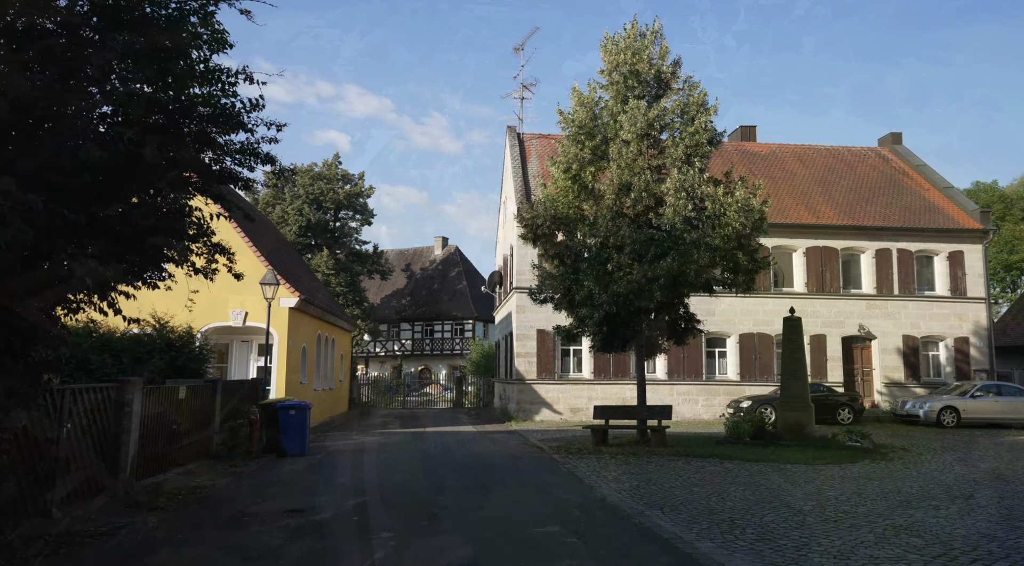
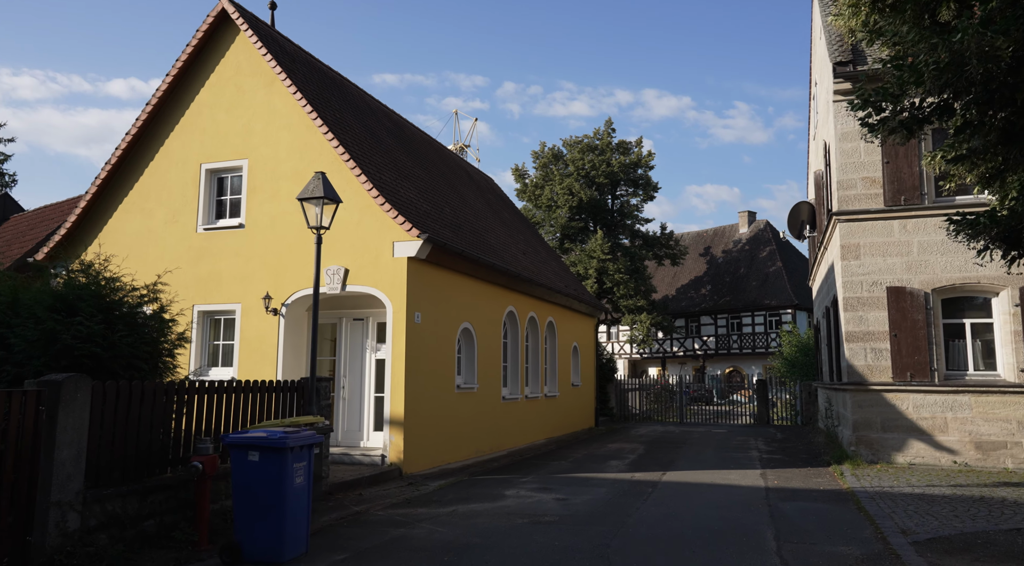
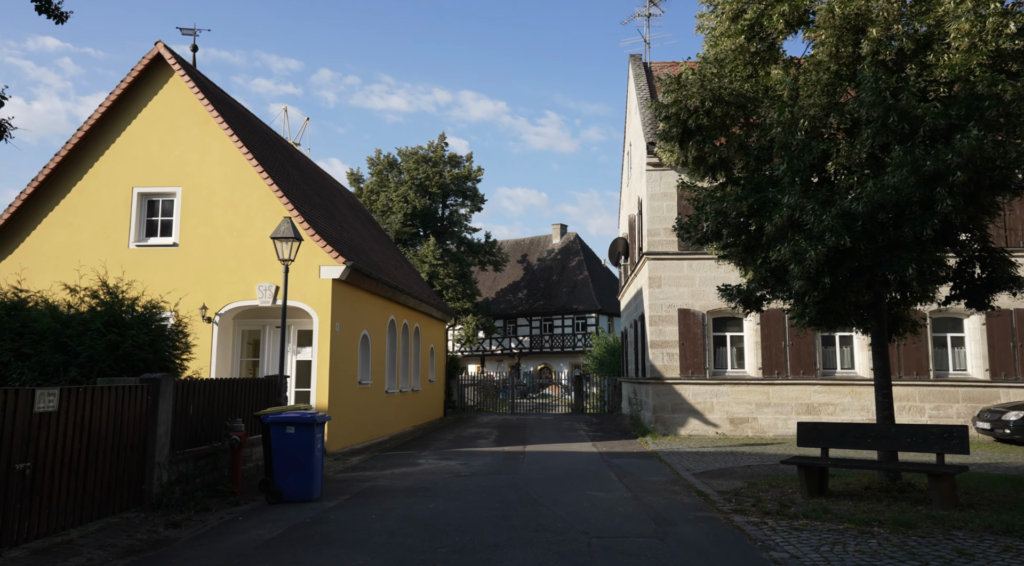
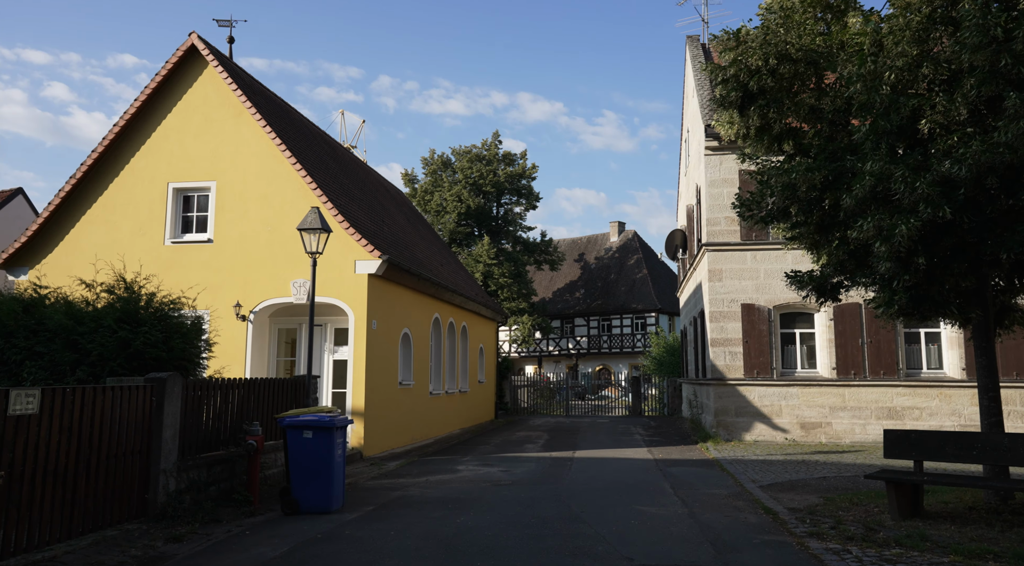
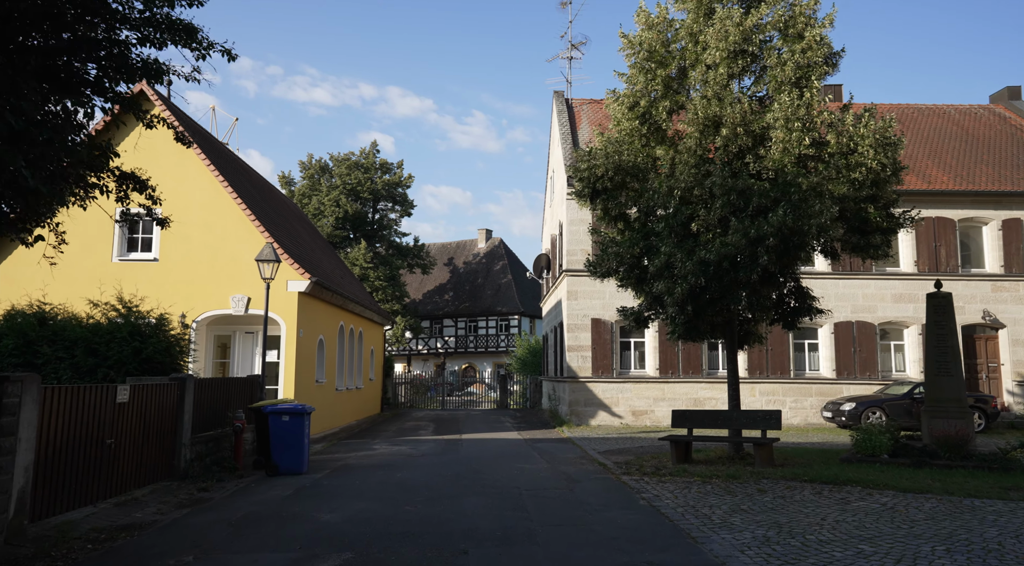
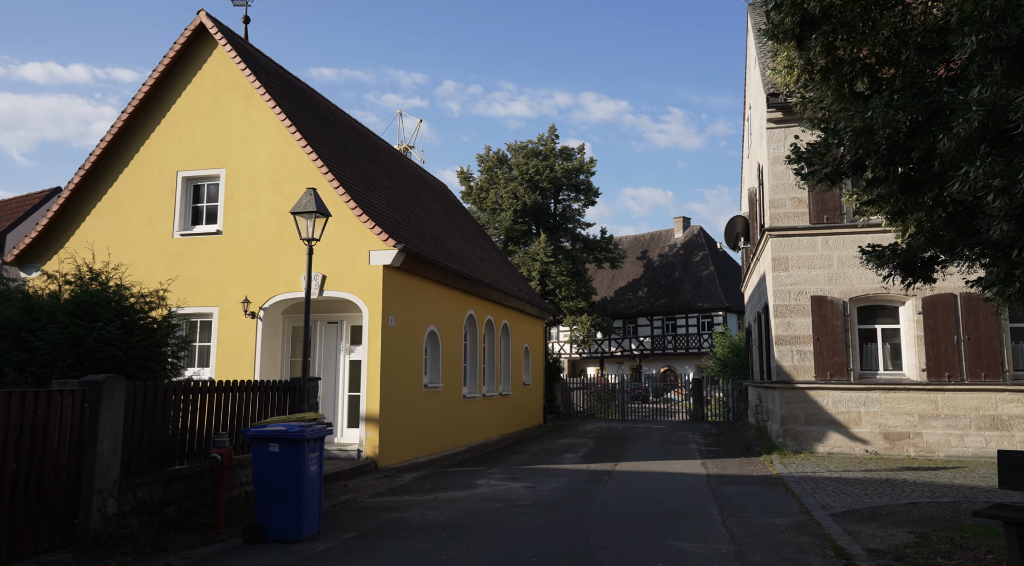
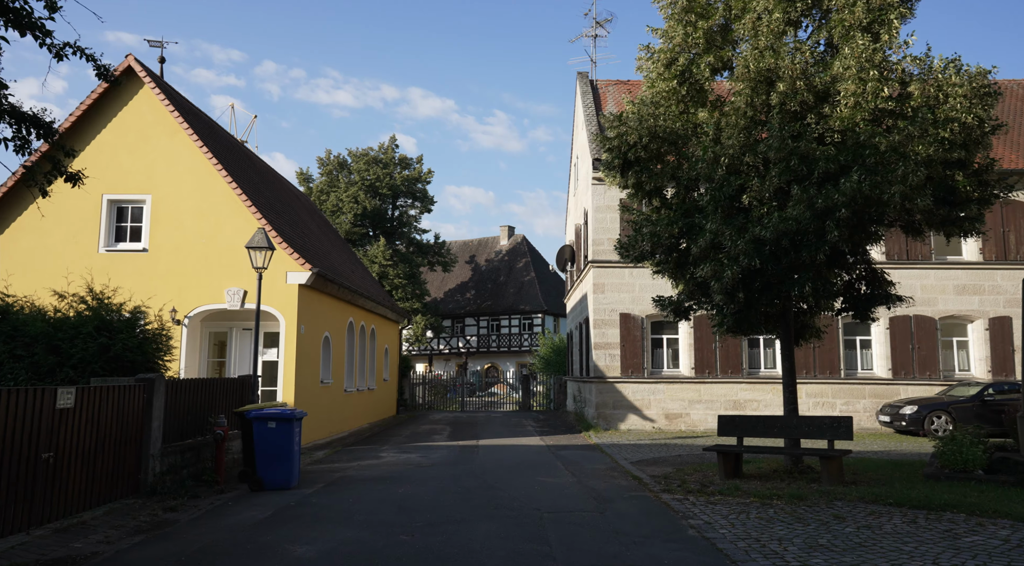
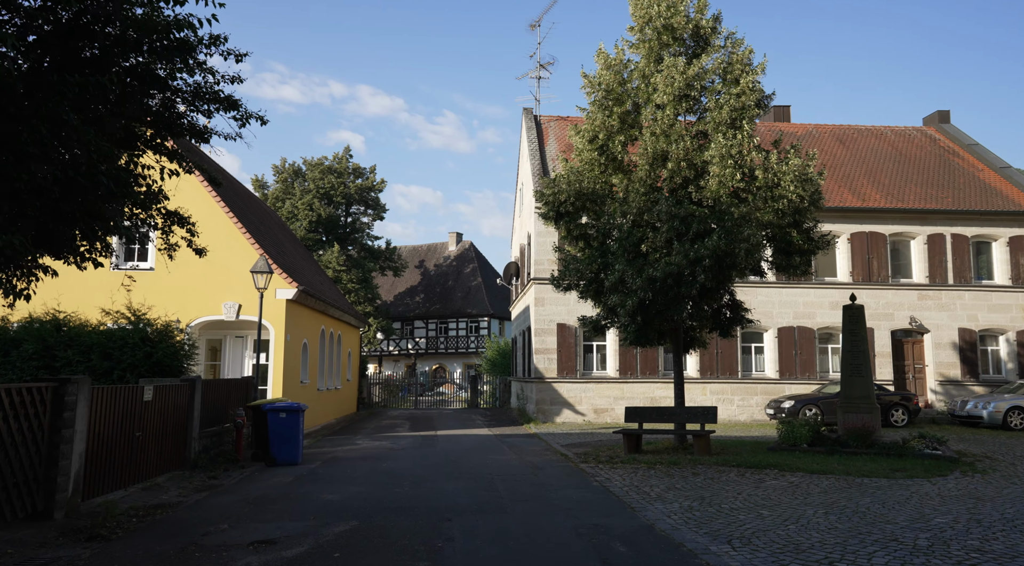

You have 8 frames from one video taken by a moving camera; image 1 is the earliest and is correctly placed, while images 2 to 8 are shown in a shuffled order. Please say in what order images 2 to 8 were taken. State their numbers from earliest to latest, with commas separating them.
8, 5, 7, 3, 4, 6, 2
